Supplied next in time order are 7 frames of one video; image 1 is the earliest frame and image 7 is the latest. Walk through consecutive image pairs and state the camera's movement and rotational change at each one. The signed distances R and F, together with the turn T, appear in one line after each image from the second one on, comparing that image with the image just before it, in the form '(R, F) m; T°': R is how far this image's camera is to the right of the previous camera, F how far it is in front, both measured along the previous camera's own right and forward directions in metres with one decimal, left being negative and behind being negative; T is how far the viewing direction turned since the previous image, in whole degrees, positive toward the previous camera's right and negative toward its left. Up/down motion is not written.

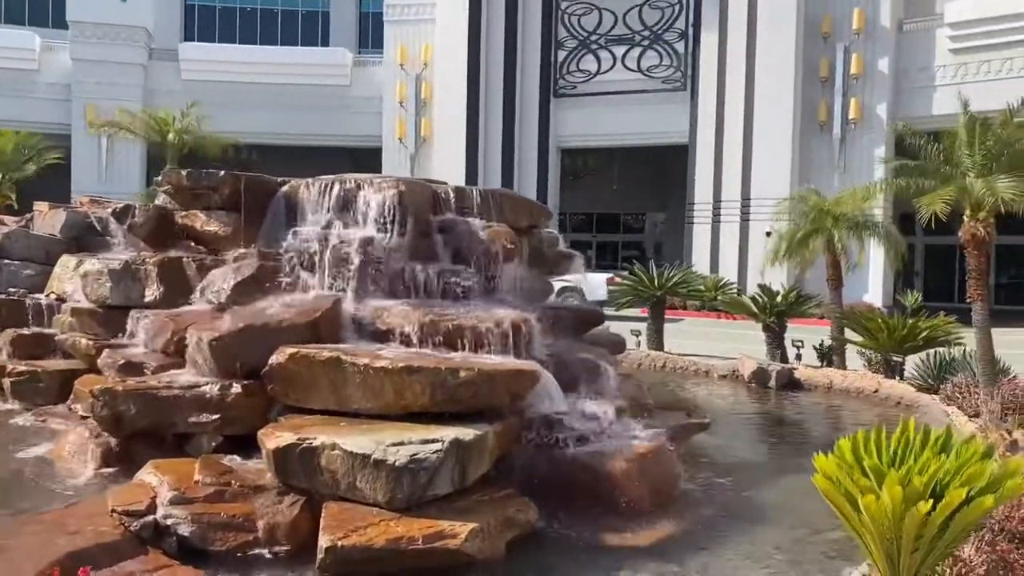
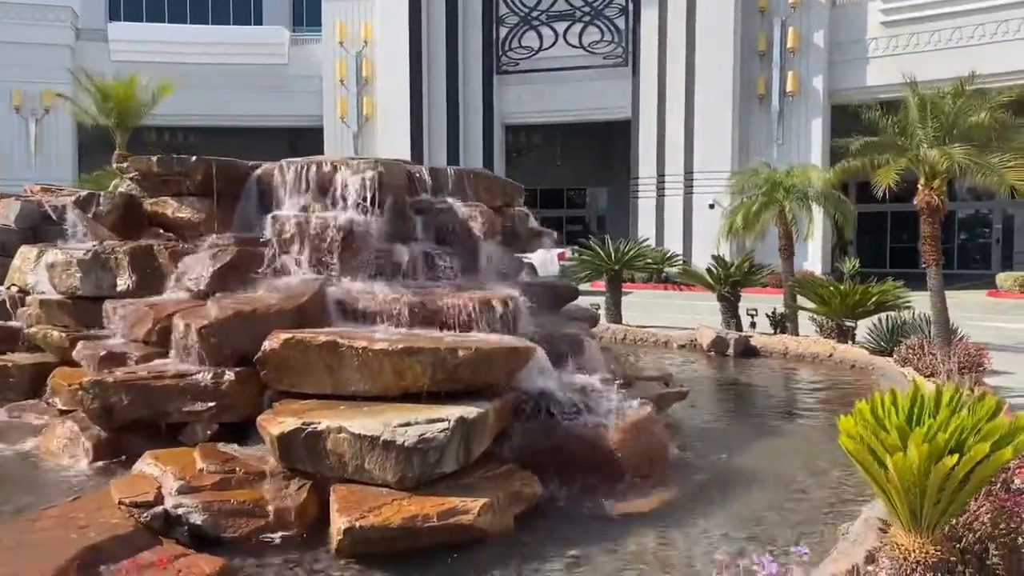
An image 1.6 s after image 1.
(-0.4, -0.1) m; +4°
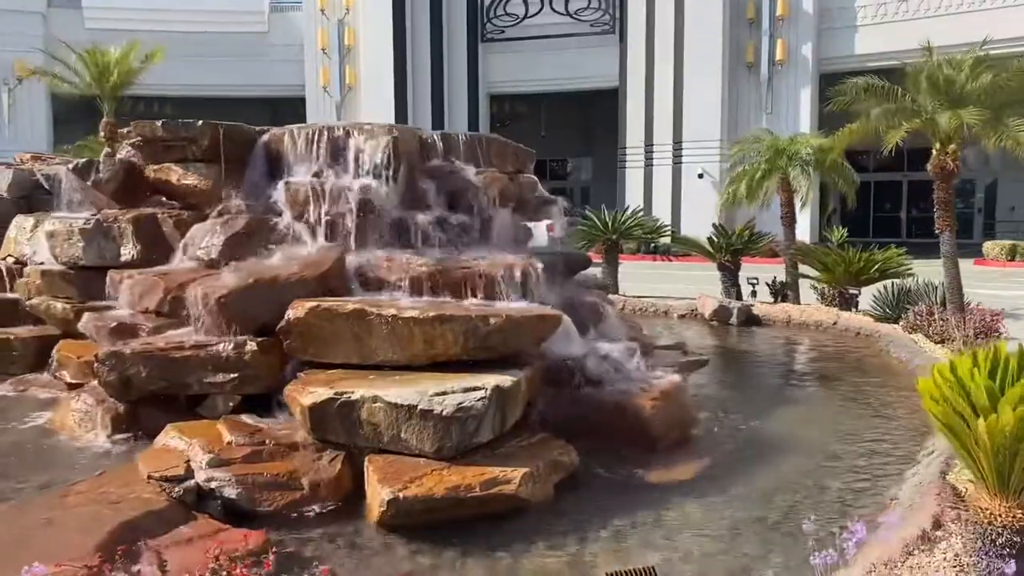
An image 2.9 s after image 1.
(-0.4, +0.2) m; +2°
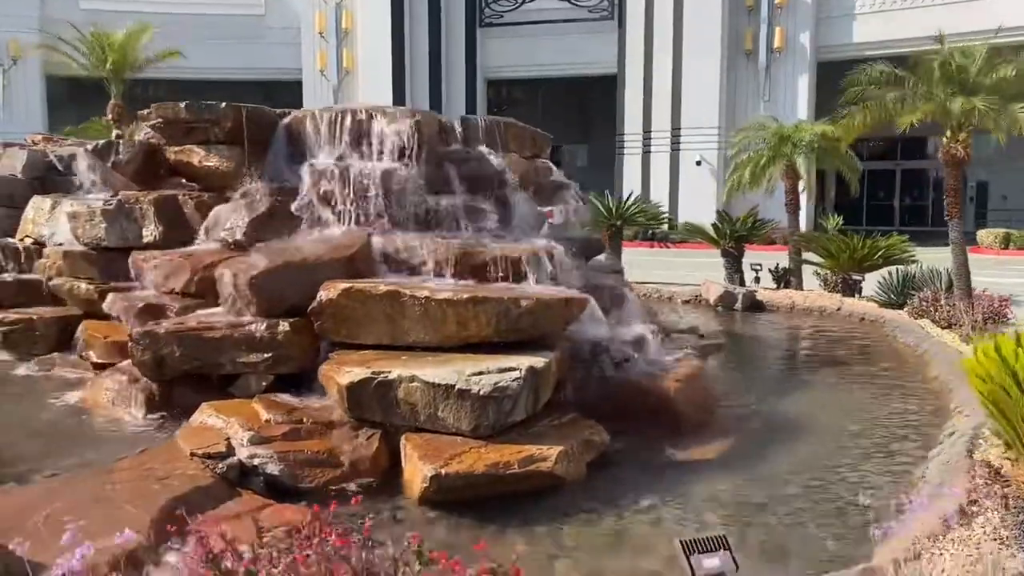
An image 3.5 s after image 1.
(-0.3, -0.1) m; +1°
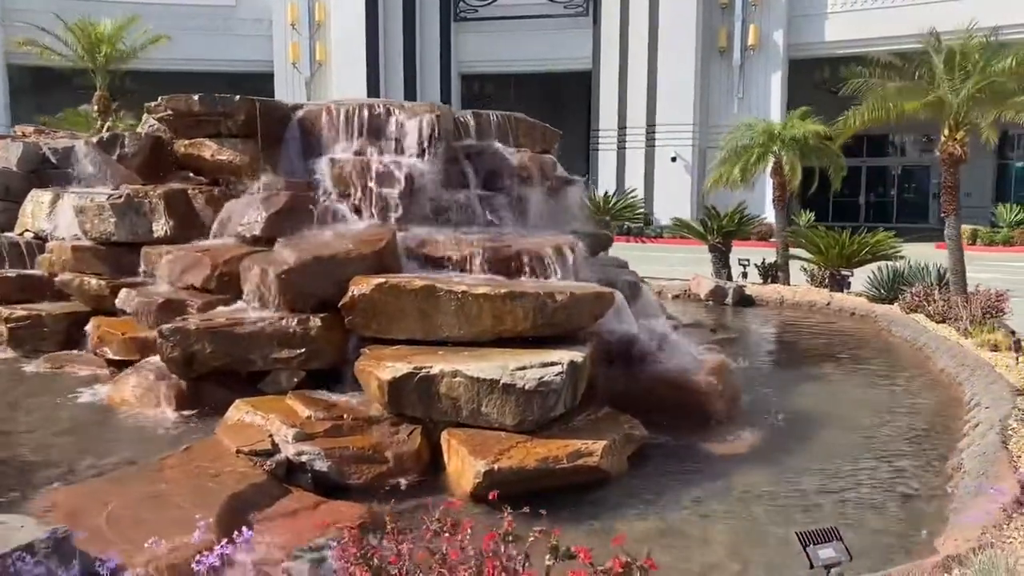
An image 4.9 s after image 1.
(-0.5, 0.0) m; +3°
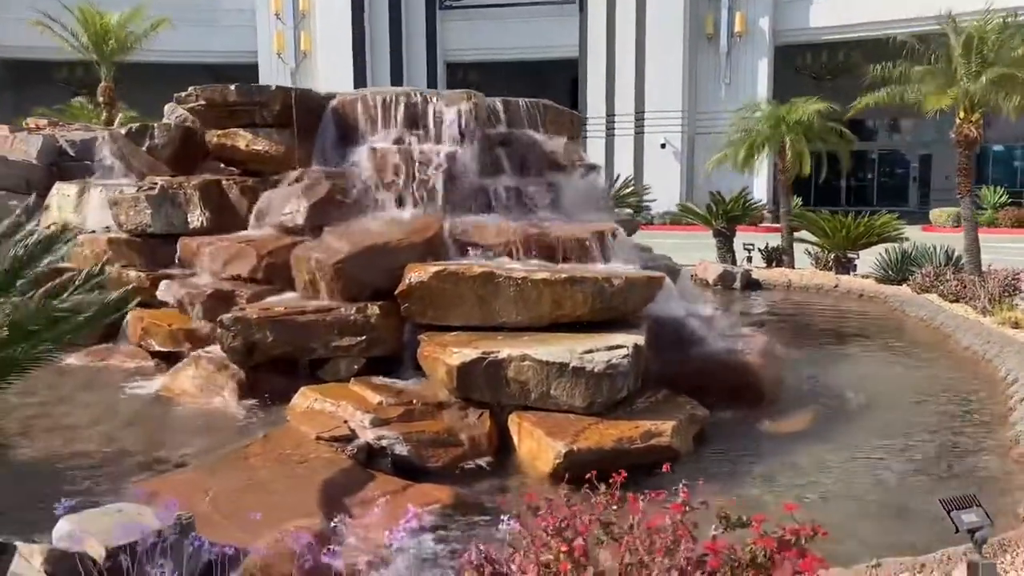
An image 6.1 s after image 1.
(-0.6, -0.1) m; +2°
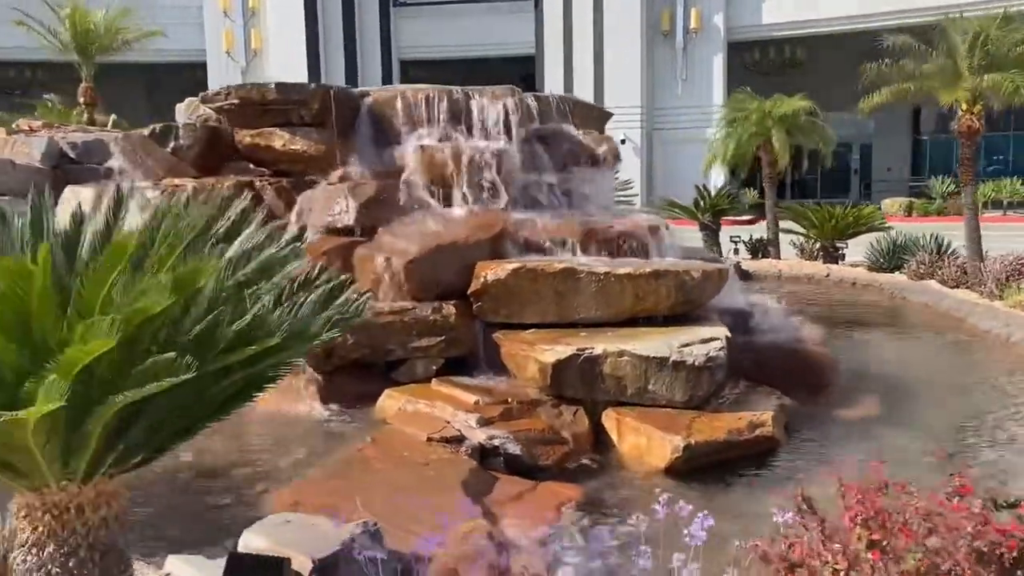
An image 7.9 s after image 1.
(-1.1, +0.1) m; +4°
